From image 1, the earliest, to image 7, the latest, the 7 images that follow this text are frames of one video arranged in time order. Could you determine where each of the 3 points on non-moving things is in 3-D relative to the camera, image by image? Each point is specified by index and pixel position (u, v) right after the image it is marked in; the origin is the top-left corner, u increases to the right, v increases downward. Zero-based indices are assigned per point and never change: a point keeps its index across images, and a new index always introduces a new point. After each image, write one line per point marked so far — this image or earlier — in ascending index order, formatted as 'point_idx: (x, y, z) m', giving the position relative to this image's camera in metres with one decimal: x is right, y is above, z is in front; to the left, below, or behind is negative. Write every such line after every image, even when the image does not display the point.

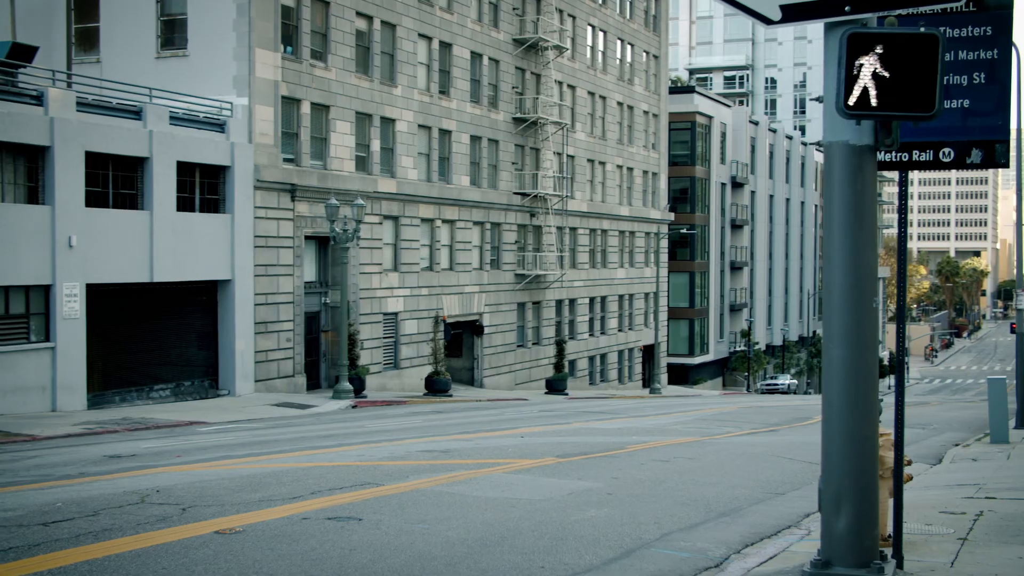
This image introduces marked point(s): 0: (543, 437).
0: (+0.5, -2.3, +15.4) m
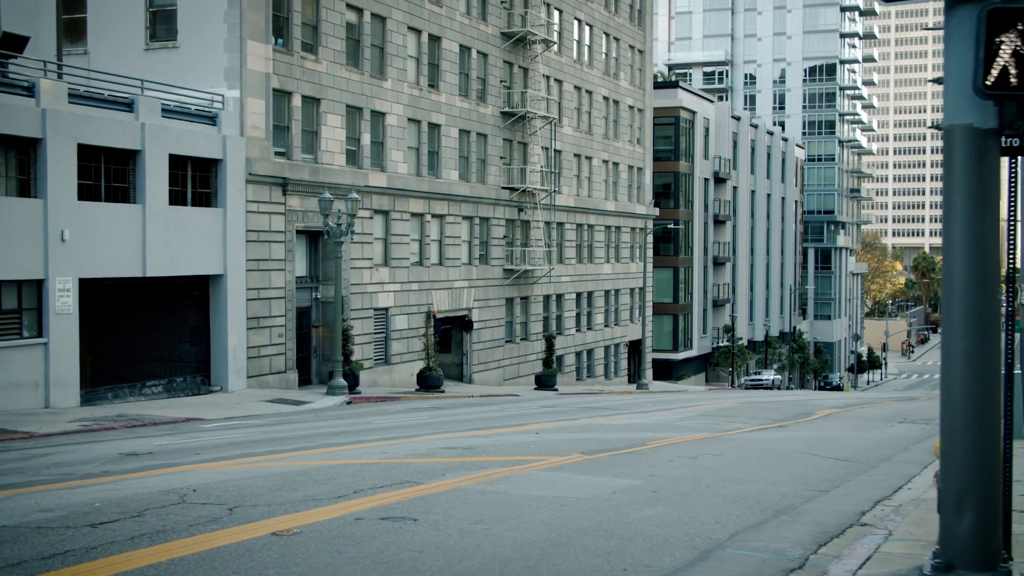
0: (+0.7, -2.2, +15.2) m
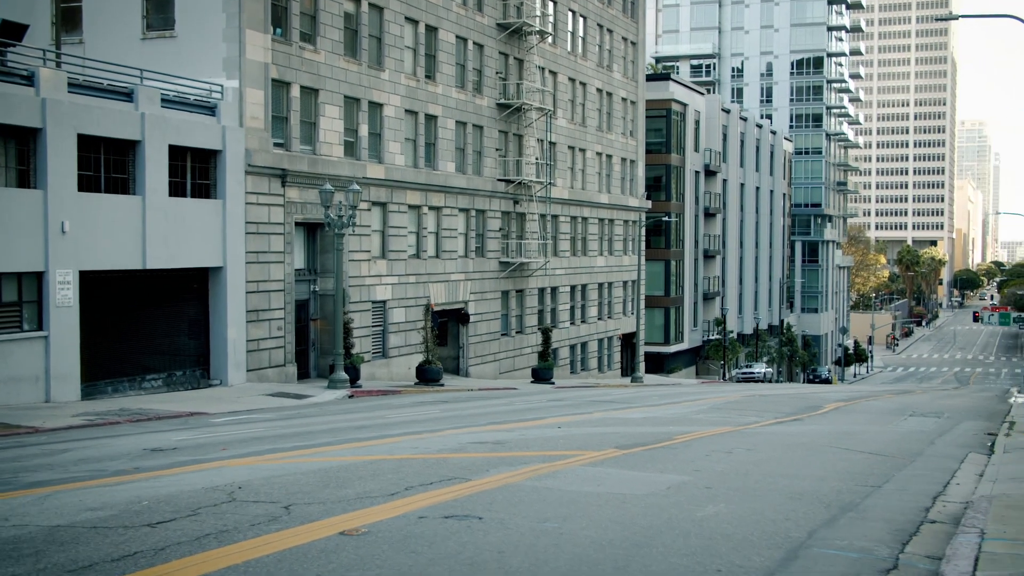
0: (+1.0, -2.1, +15.0) m
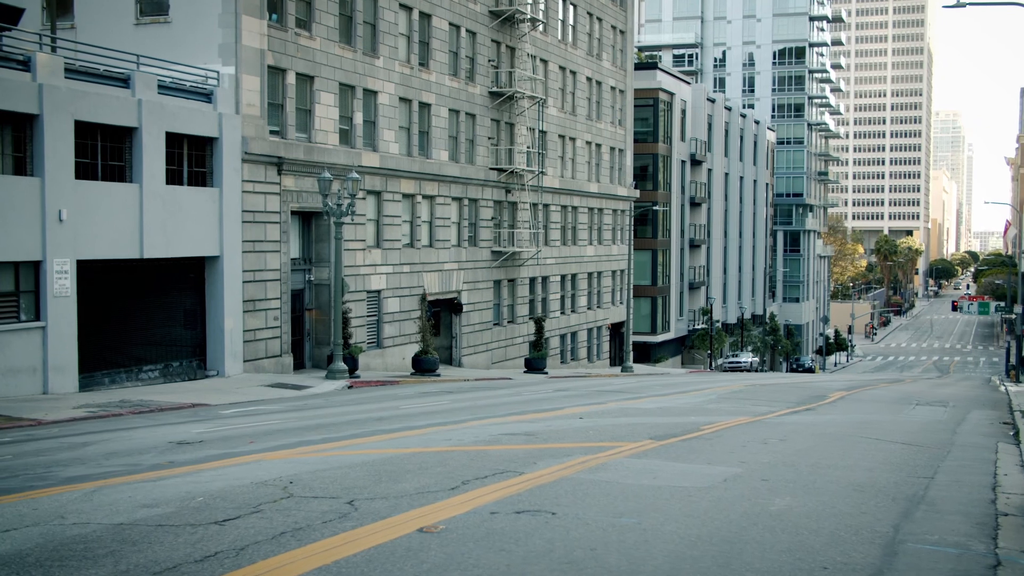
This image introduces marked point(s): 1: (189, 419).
0: (+1.3, -1.9, +14.9) m
1: (-5.3, -2.1, +16.4) m
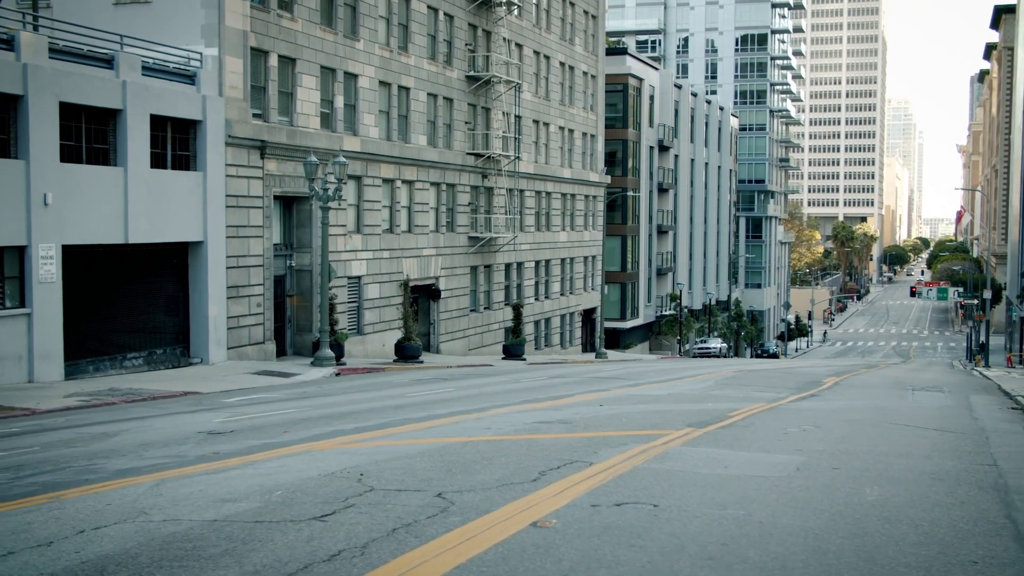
0: (+1.6, -1.7, +14.7) m
1: (-5.0, -1.9, +16.1) m
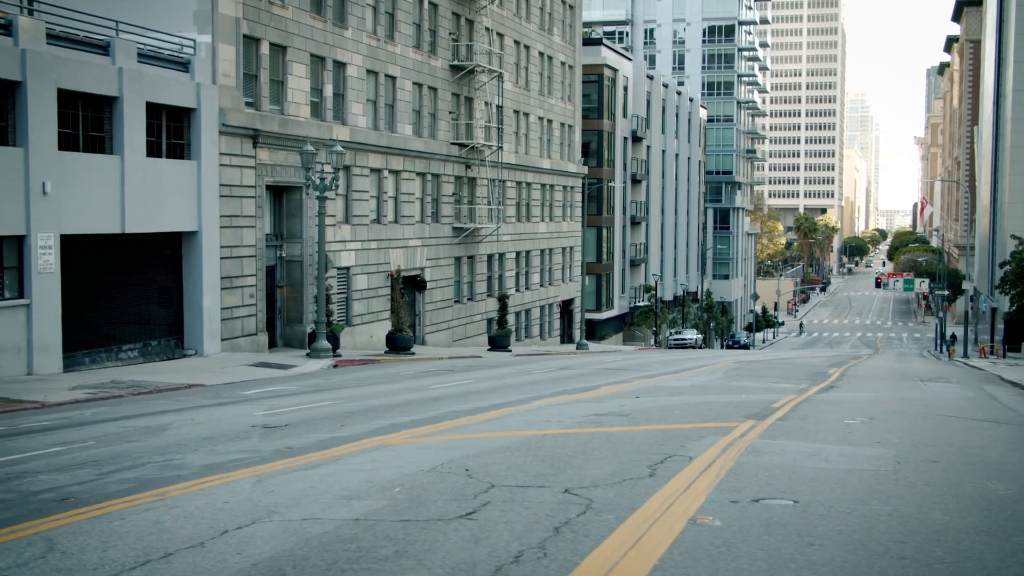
0: (+2.1, -1.6, +14.7) m
1: (-4.6, -1.8, +15.7) m
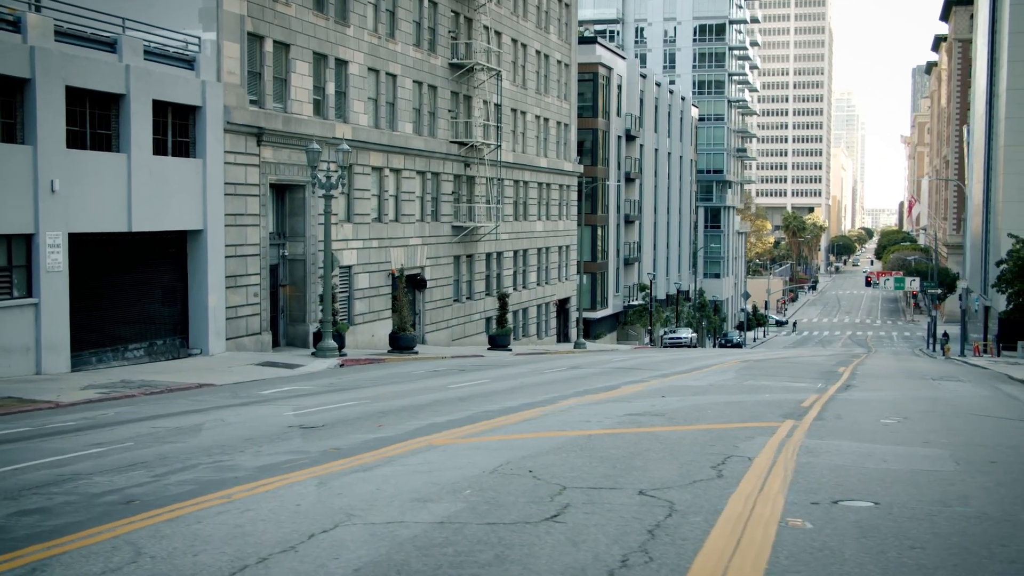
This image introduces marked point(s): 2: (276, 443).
0: (+2.5, -1.6, +14.6) m
1: (-4.2, -1.8, +15.6) m
2: (-2.2, -1.4, +9.2) m
